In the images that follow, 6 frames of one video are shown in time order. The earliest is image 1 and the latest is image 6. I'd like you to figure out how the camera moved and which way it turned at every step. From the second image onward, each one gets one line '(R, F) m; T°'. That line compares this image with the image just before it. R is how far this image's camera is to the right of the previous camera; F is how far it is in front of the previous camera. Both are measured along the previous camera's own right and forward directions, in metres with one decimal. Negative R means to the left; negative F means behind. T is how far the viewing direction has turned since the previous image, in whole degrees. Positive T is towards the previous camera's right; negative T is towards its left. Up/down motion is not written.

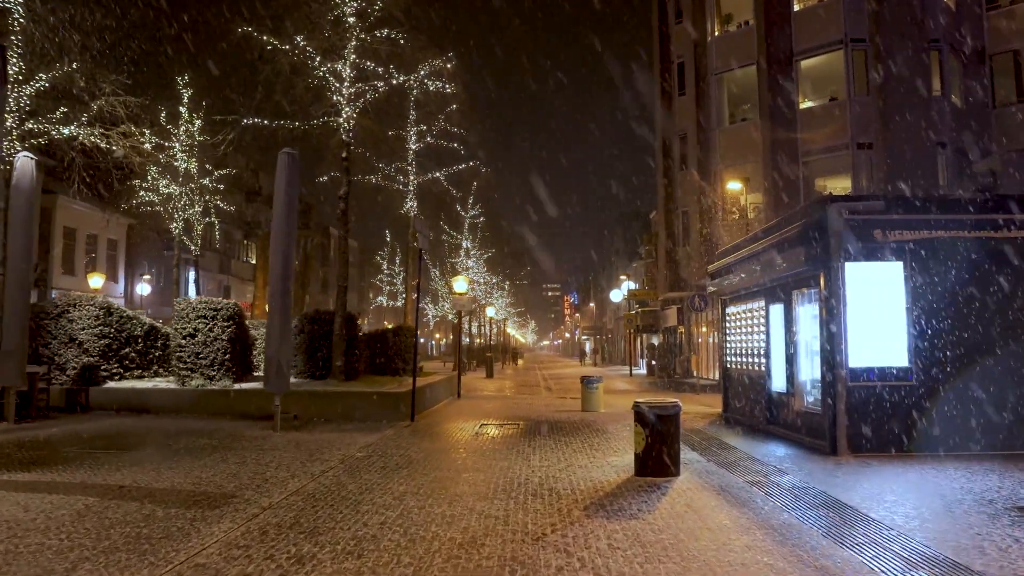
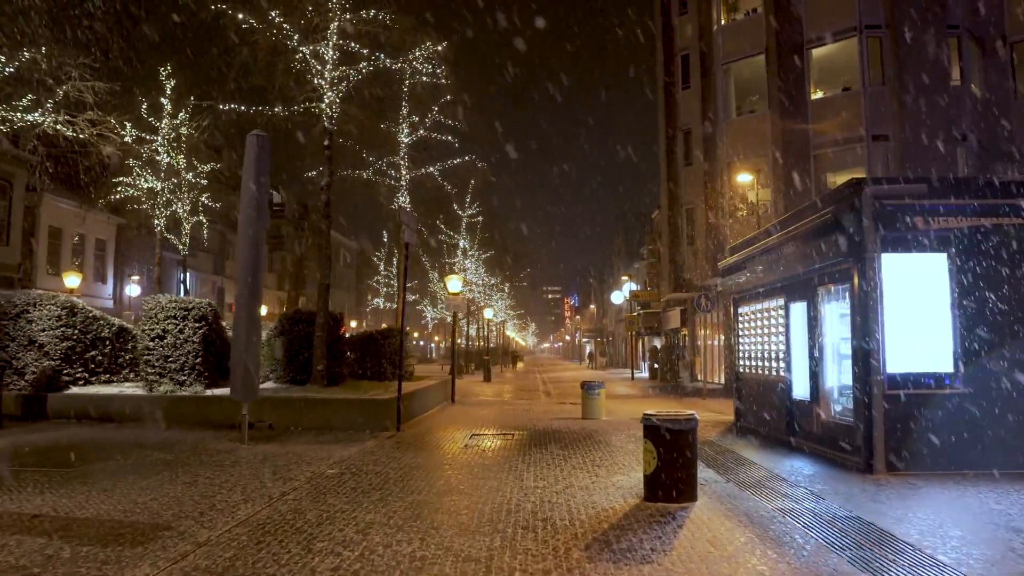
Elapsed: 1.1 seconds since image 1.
(+0.1, +1.2) m; 0°
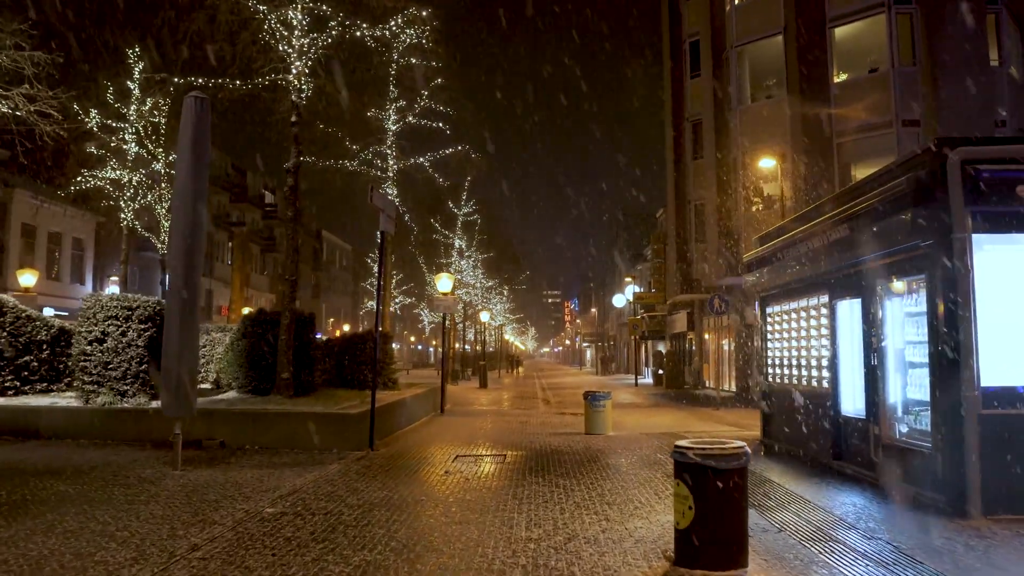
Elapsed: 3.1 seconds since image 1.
(+0.1, +2.0) m; 0°
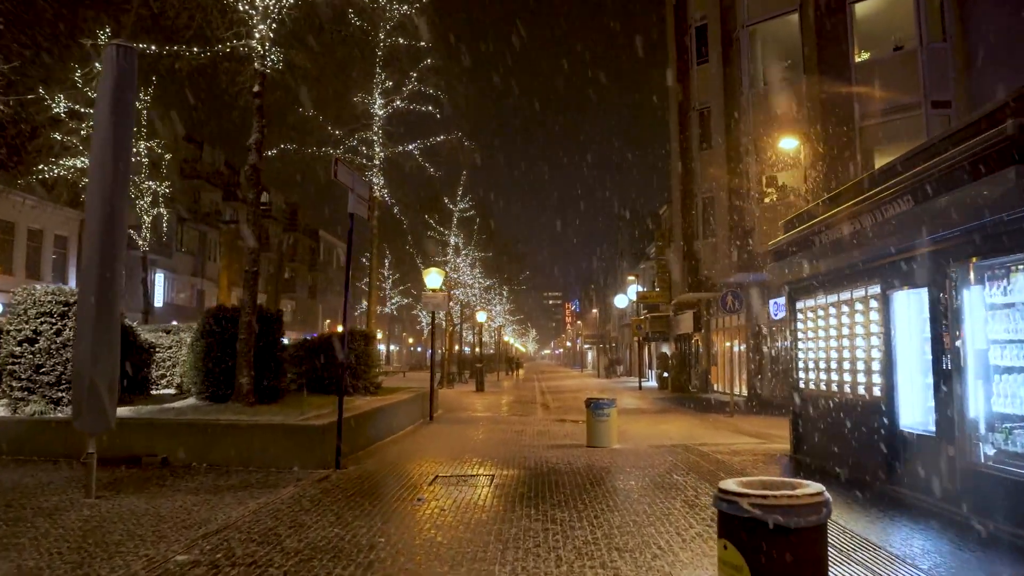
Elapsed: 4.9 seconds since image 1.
(+0.1, +1.7) m; 0°
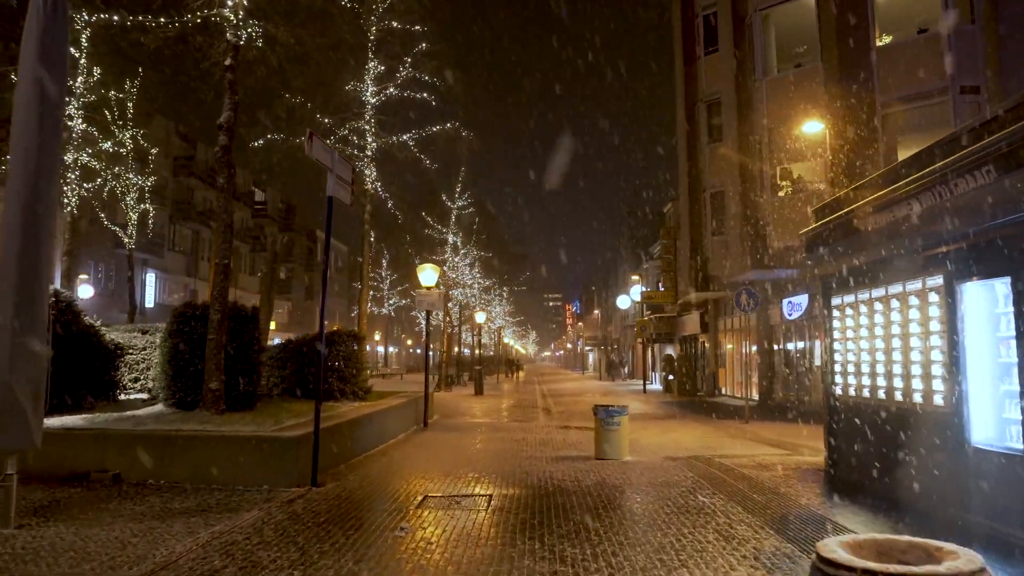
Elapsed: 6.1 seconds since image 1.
(0.0, +1.2) m; 0°
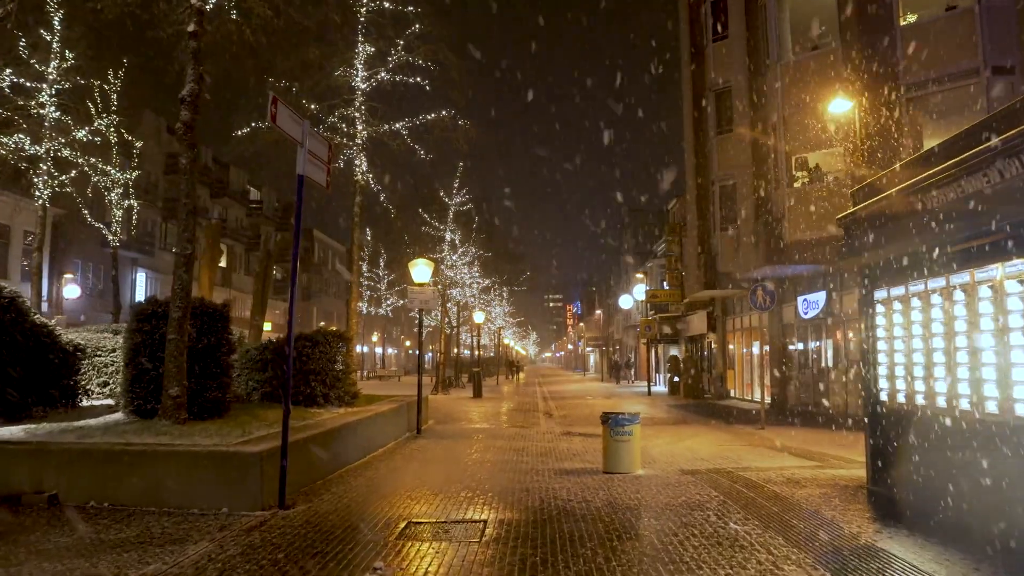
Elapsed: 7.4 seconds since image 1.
(0.0, +1.2) m; 0°
